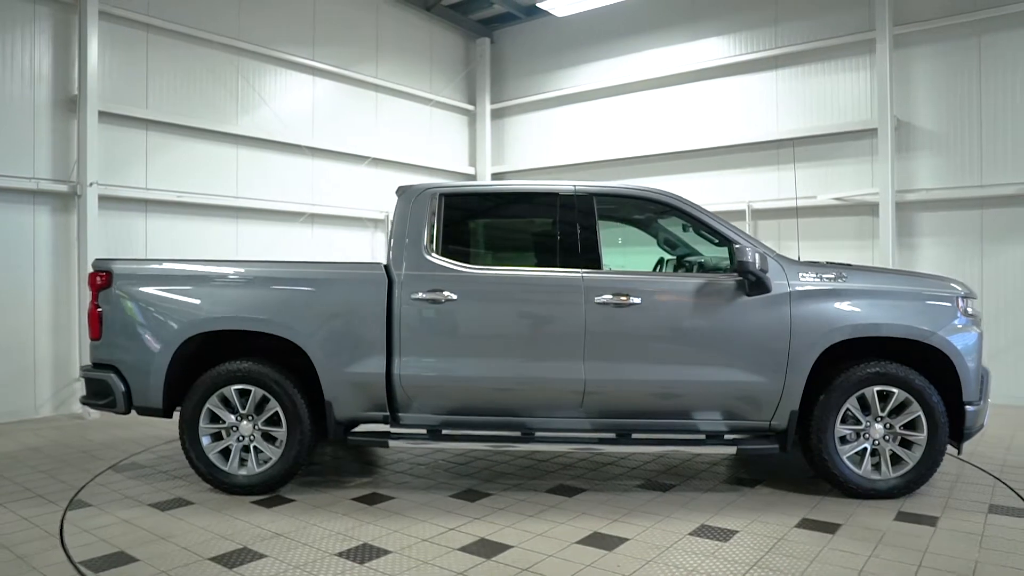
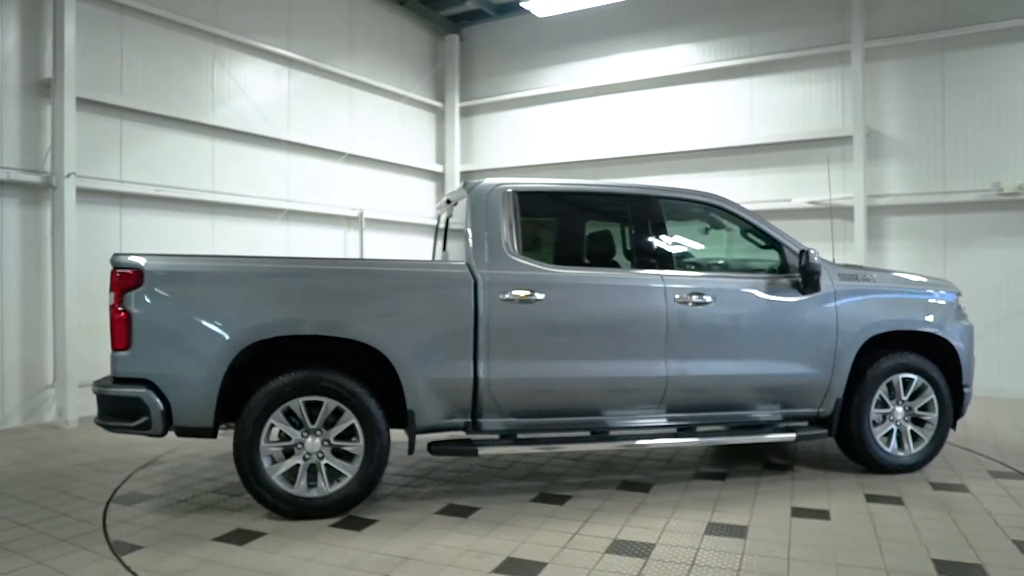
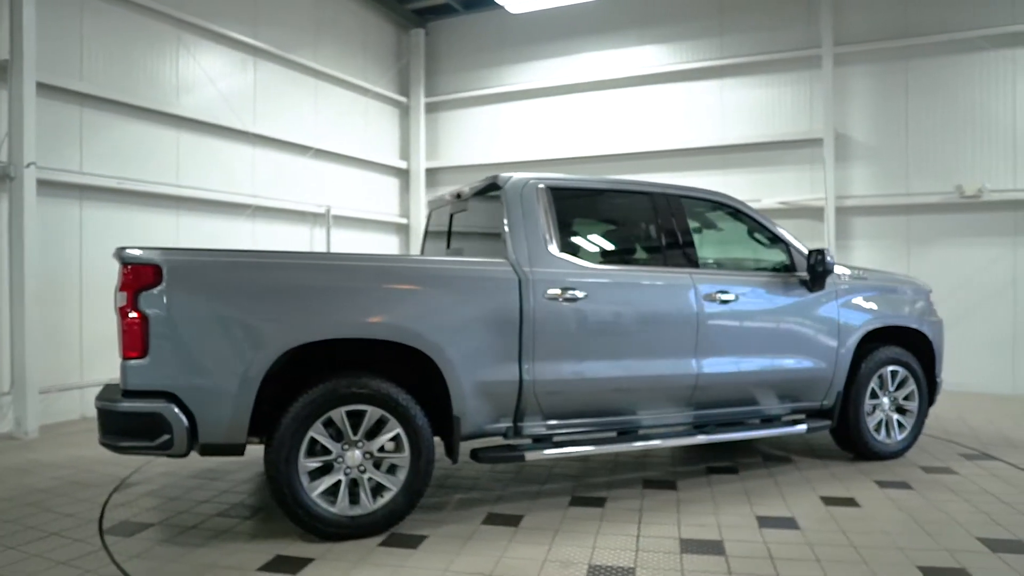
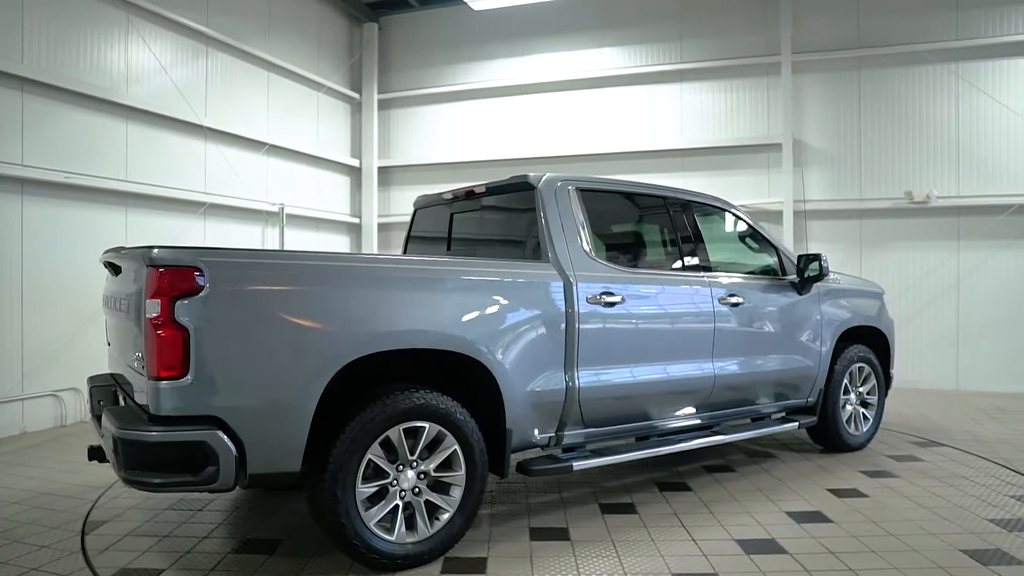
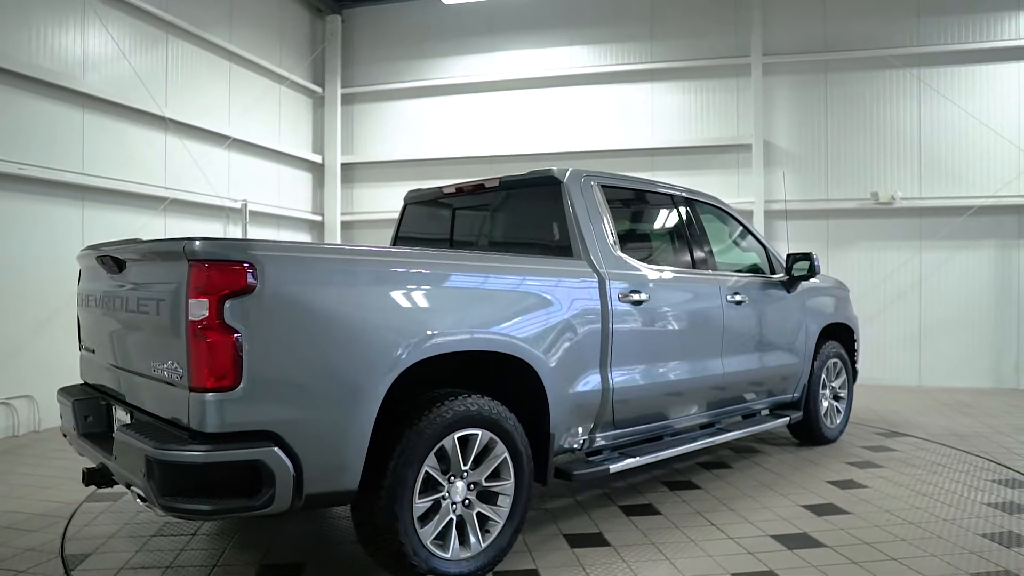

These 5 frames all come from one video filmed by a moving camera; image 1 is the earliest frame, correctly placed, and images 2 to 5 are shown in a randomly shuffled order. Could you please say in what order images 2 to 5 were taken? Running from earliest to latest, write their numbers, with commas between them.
2, 3, 4, 5
